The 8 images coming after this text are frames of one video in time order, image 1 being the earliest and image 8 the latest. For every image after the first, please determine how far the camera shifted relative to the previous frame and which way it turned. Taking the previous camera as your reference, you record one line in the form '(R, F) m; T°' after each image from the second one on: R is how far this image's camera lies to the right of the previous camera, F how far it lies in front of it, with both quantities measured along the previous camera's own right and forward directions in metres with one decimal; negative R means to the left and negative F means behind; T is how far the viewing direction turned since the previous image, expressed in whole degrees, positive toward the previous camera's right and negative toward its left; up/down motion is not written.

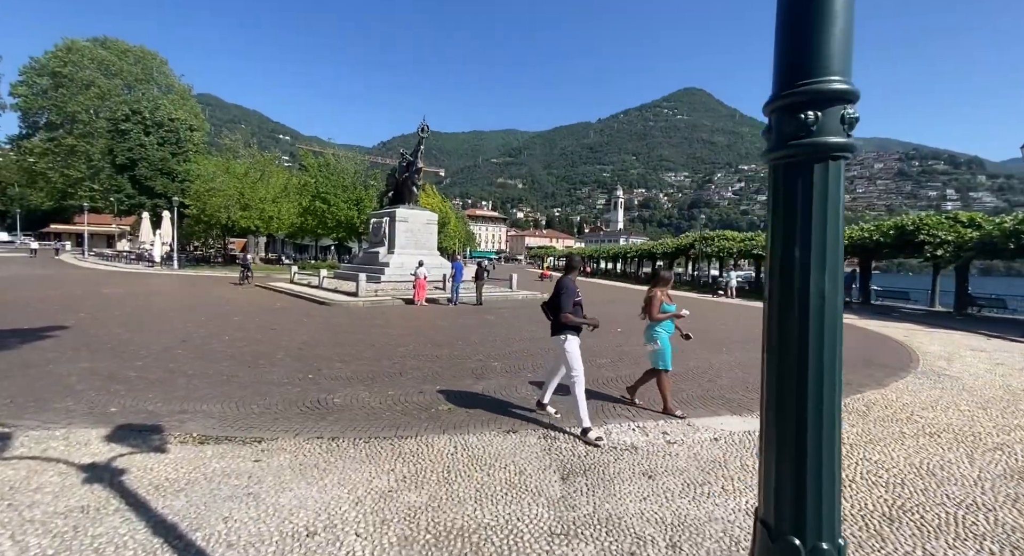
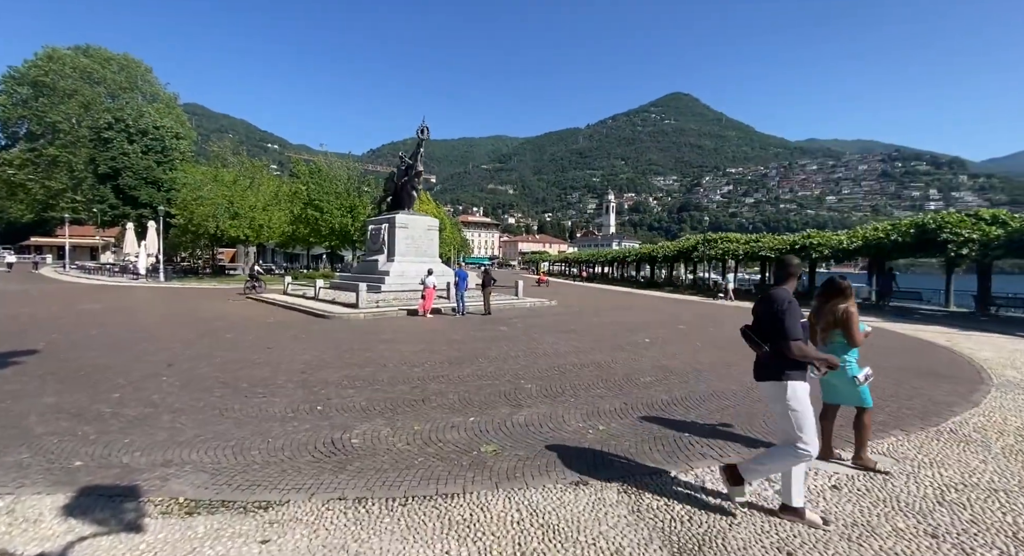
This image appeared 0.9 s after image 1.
(-0.6, +1.1) m; +1°
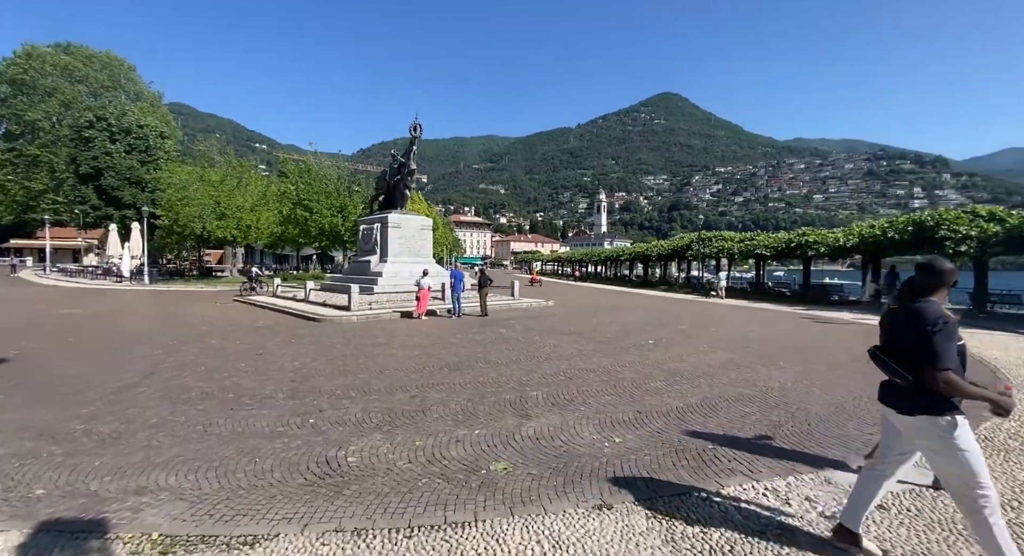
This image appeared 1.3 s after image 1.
(-0.2, +0.4) m; +1°
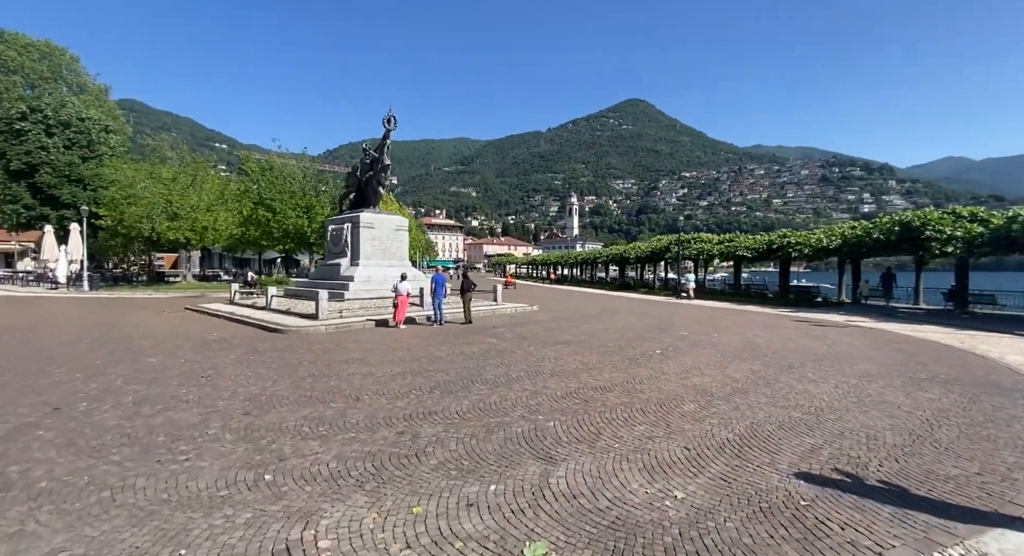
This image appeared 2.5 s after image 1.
(-0.5, +1.4) m; +3°
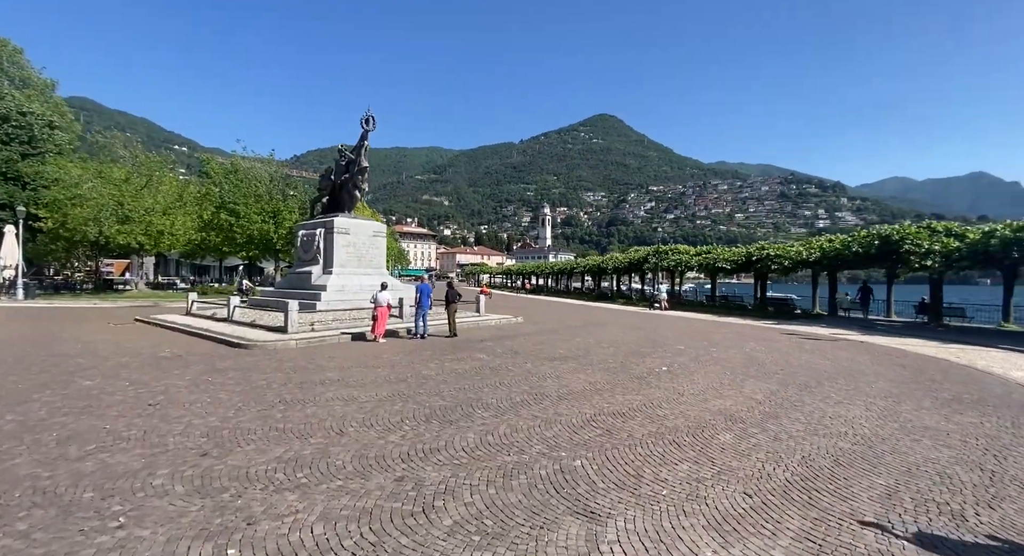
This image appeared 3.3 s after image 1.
(-0.5, +0.9) m; +3°
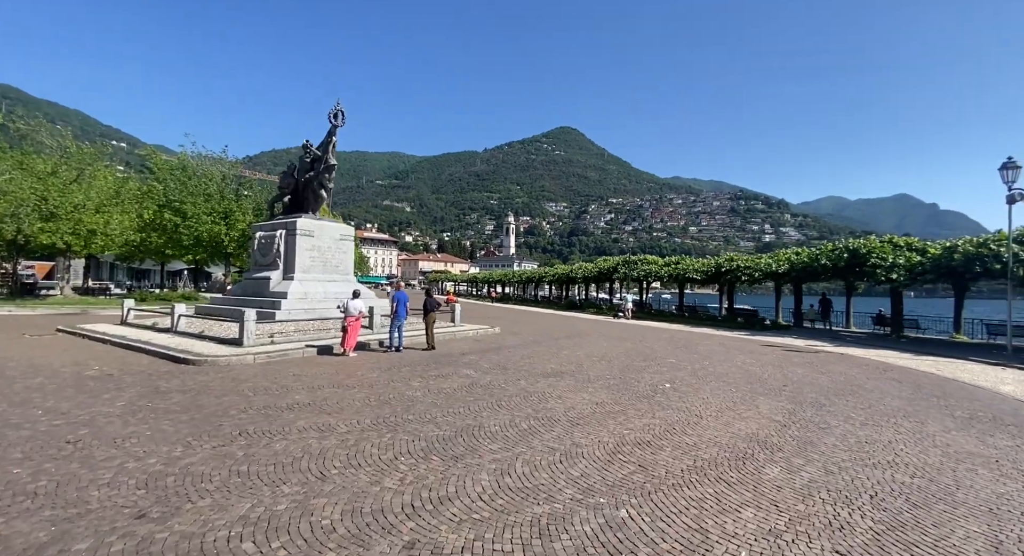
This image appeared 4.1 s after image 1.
(-0.6, +1.0) m; +5°
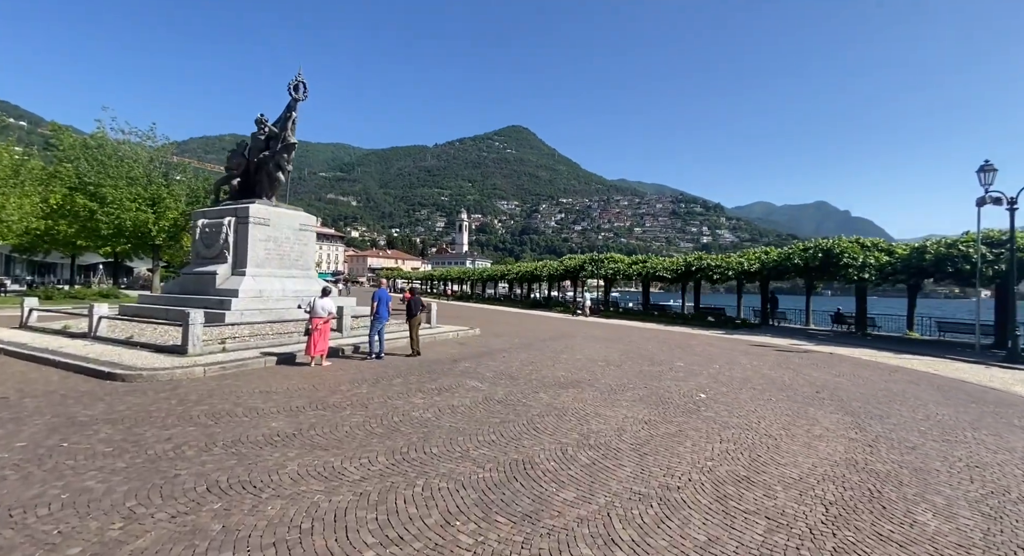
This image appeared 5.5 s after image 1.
(-1.1, +1.5) m; +6°
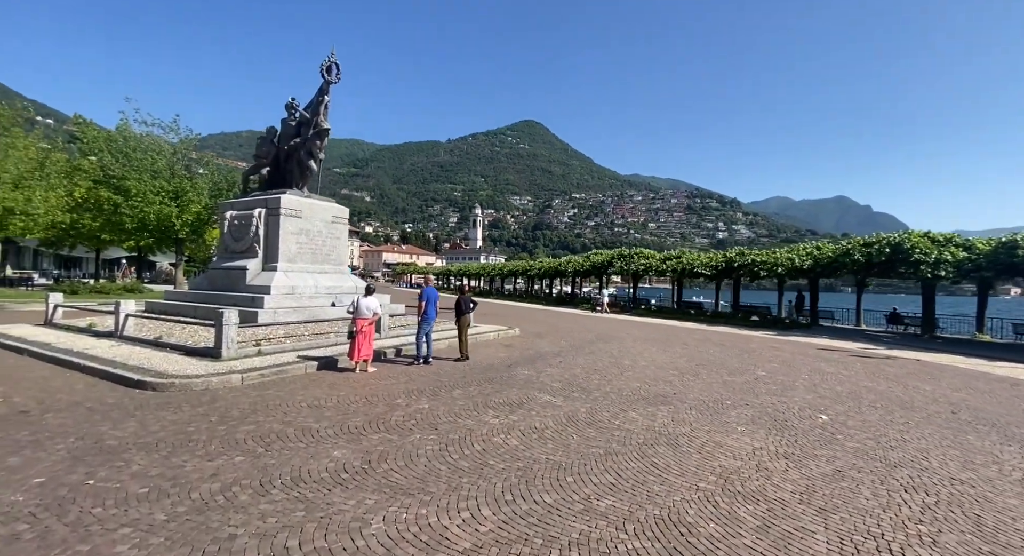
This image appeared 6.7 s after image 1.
(-1.0, +1.2) m; -2°
